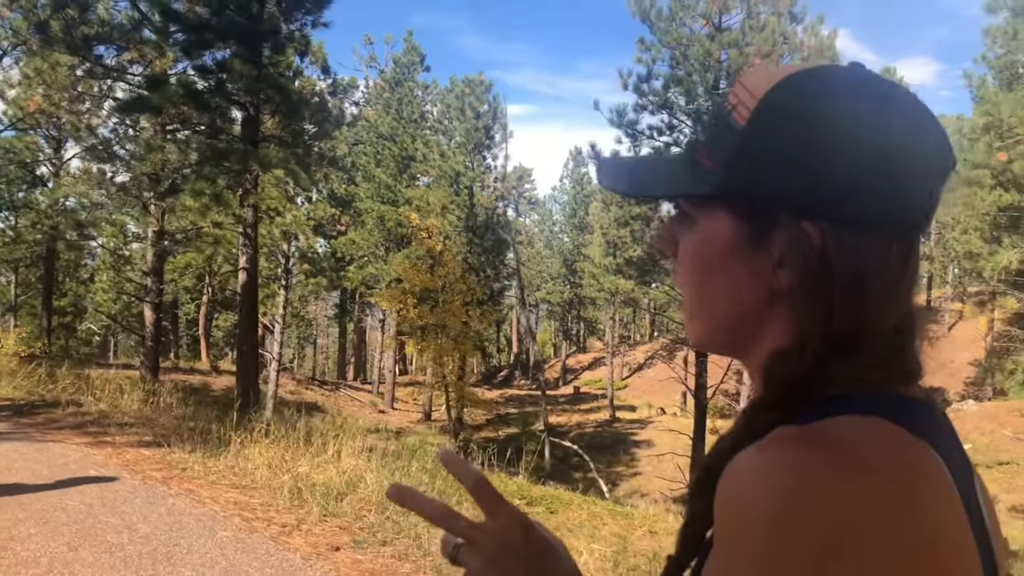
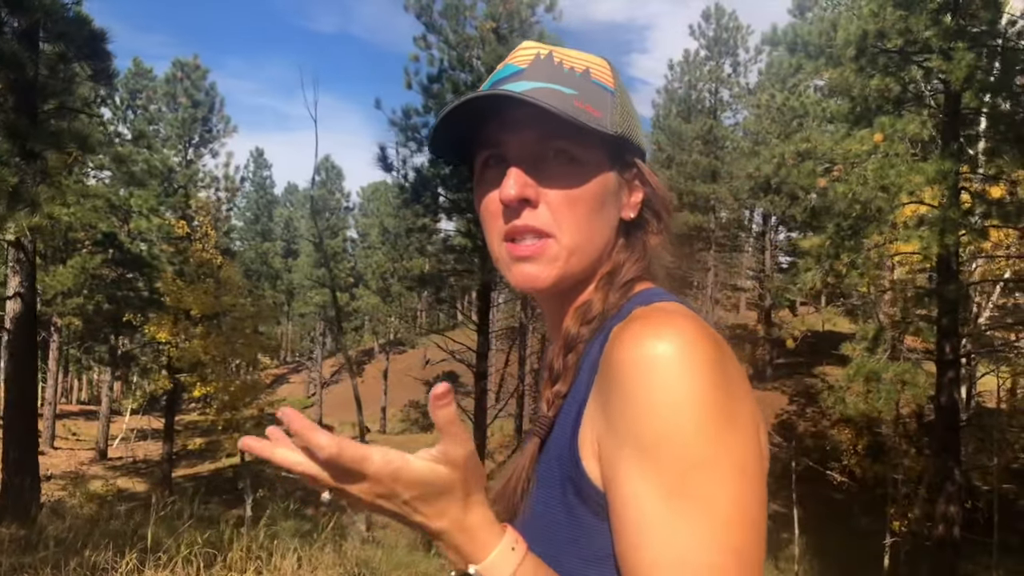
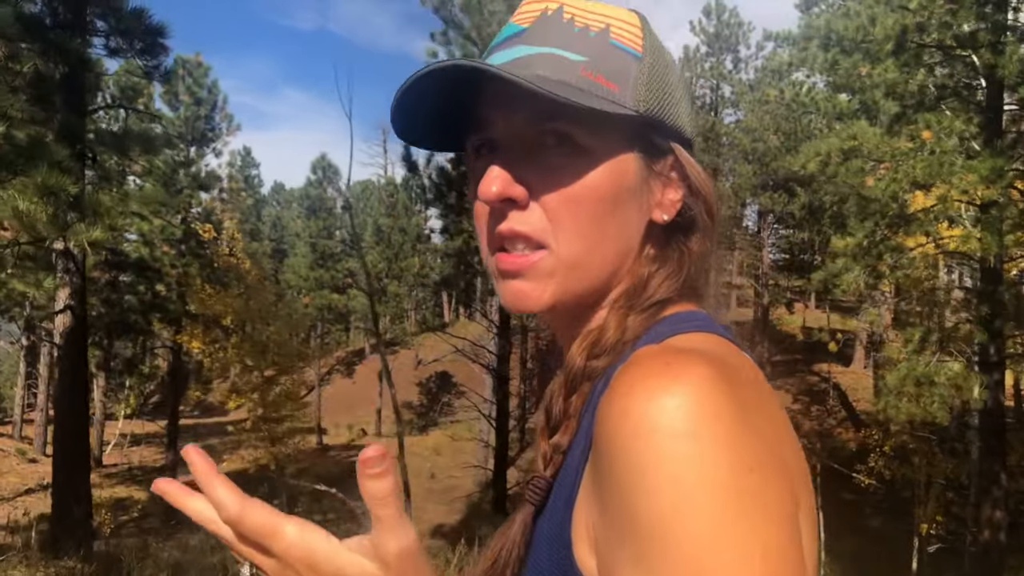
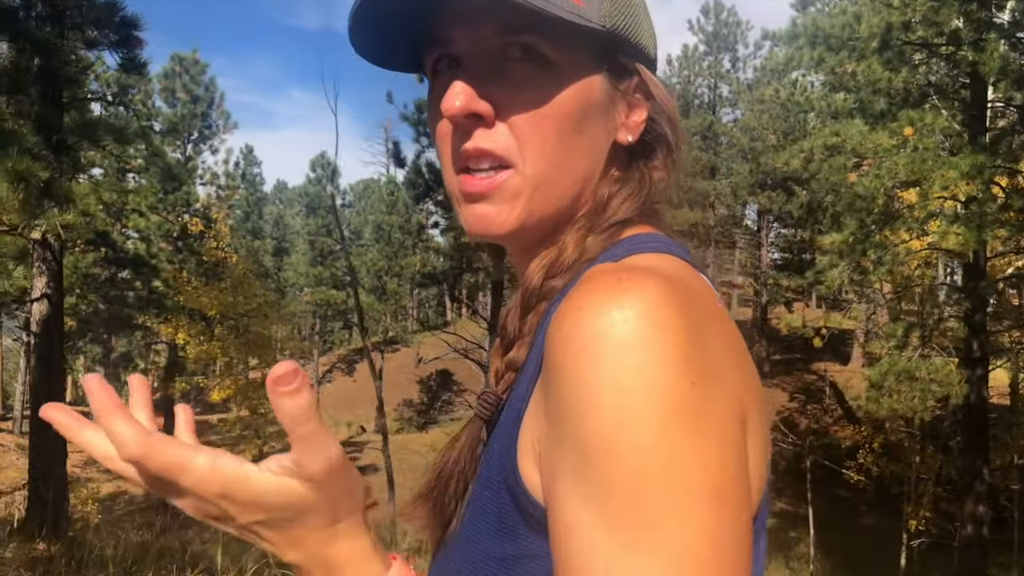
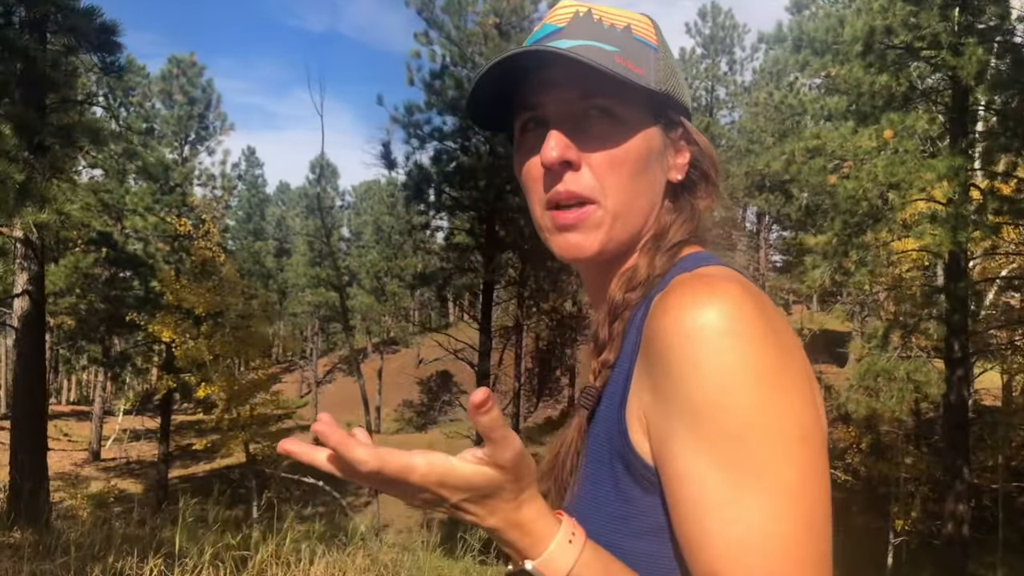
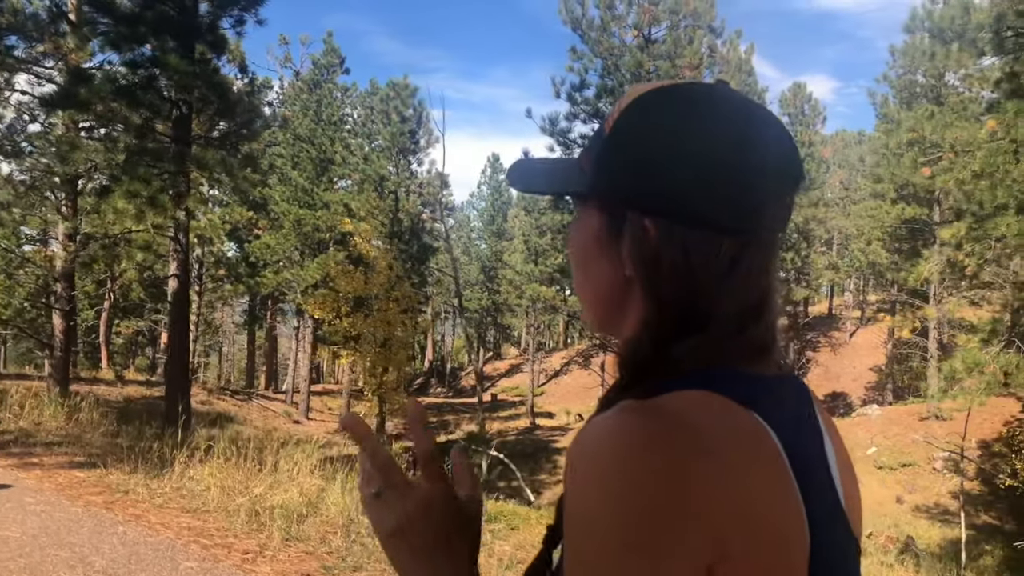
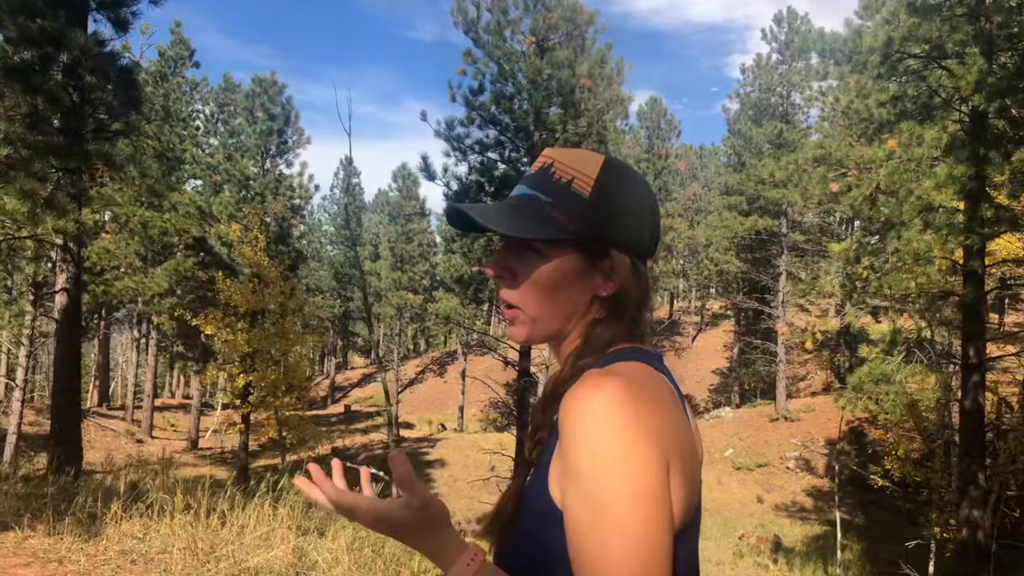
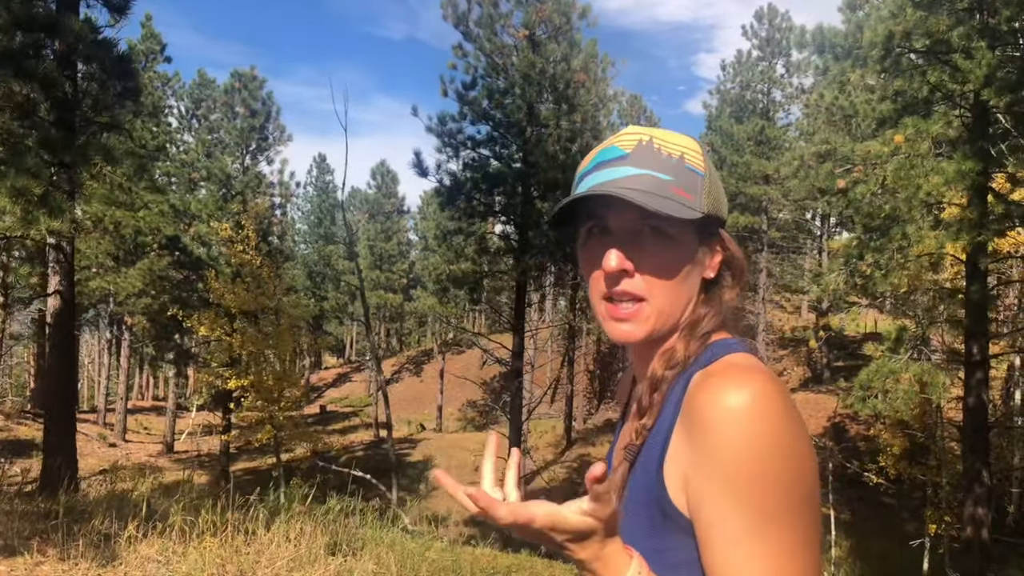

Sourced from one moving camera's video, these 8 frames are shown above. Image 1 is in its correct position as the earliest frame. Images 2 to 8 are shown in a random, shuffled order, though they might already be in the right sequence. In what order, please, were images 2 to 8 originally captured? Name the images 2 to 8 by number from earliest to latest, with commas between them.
6, 7, 8, 2, 5, 4, 3
